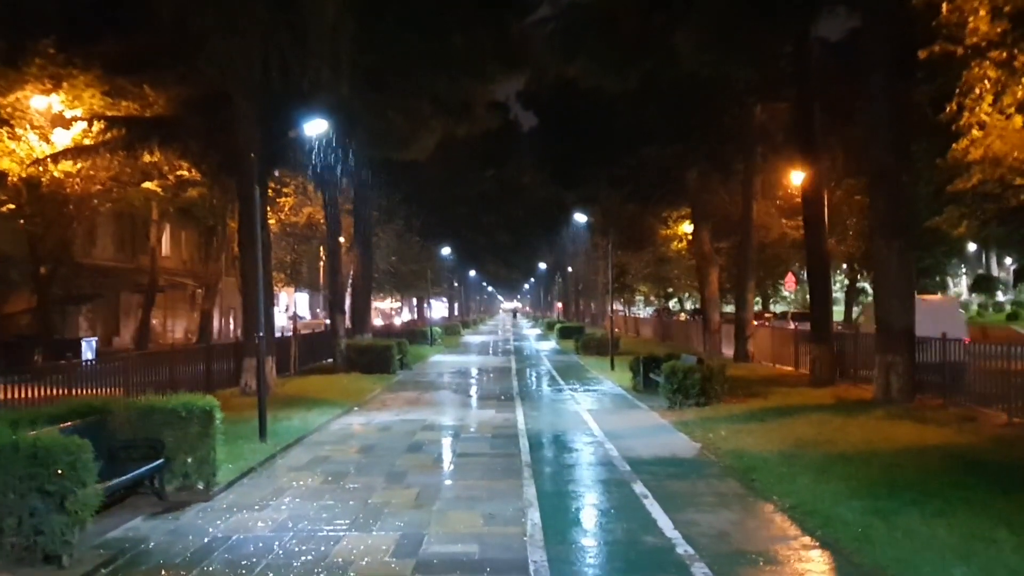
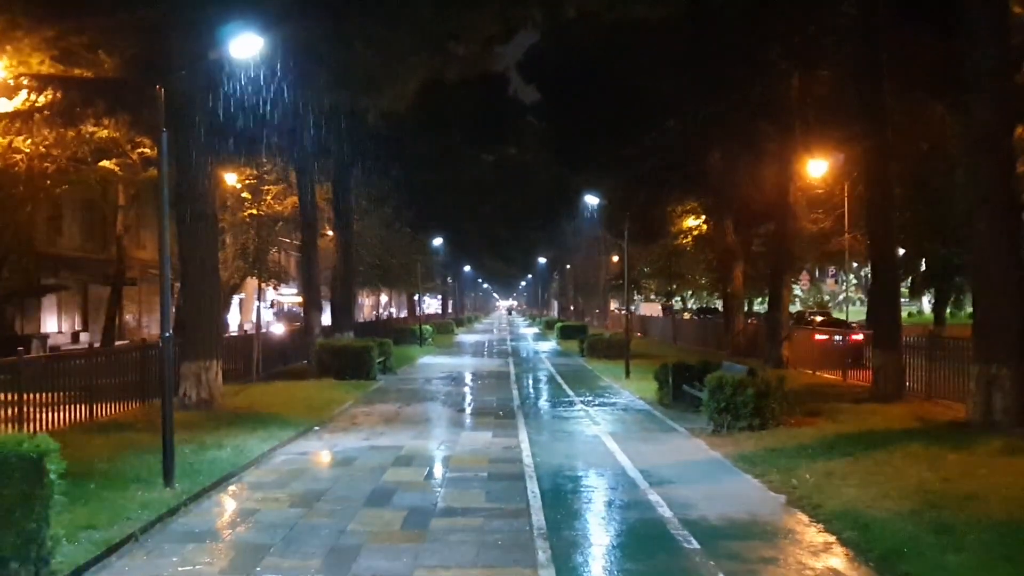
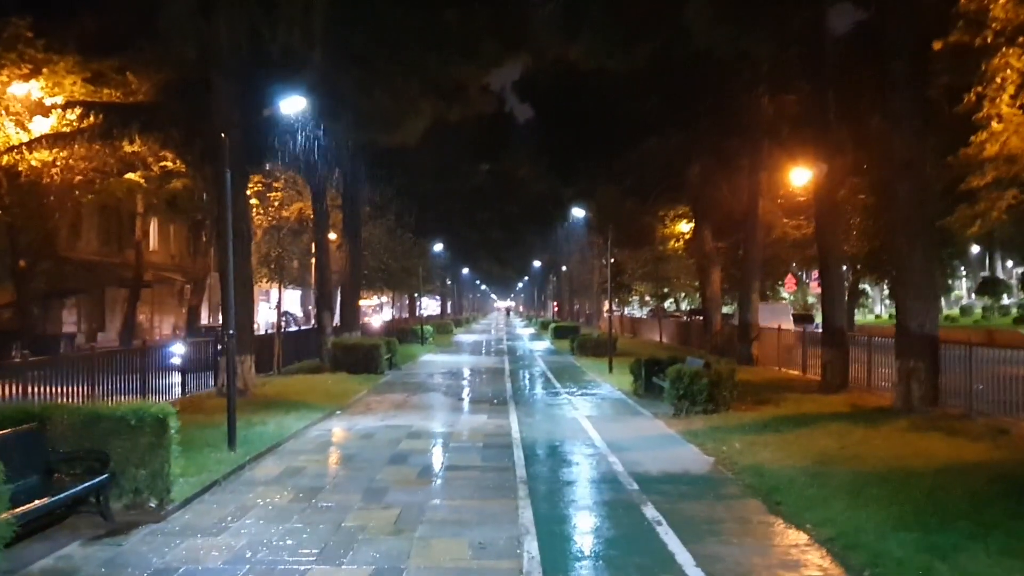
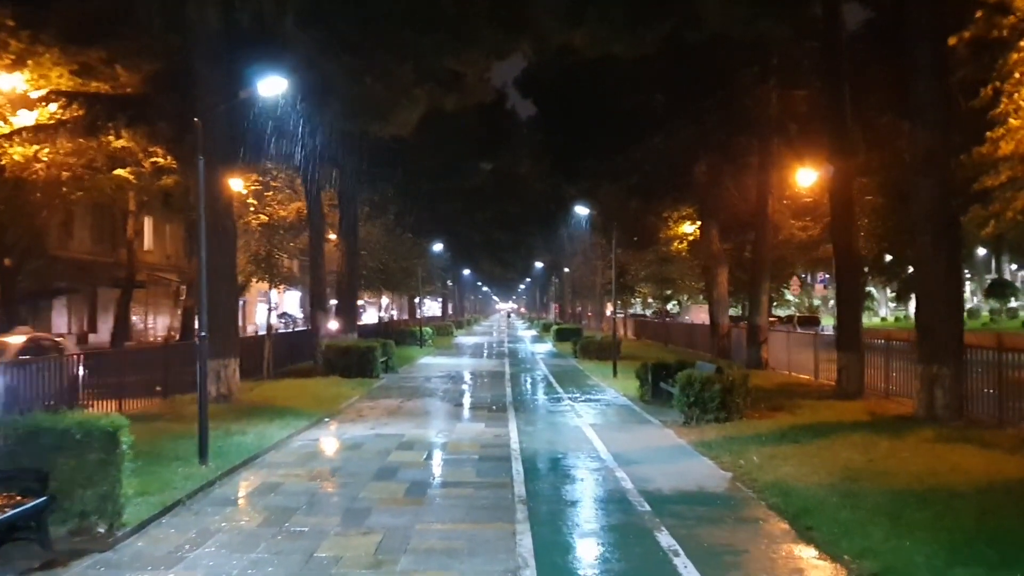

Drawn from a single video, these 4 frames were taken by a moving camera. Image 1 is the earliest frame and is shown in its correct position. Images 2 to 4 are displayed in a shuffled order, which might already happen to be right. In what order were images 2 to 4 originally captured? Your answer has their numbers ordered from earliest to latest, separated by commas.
3, 4, 2
